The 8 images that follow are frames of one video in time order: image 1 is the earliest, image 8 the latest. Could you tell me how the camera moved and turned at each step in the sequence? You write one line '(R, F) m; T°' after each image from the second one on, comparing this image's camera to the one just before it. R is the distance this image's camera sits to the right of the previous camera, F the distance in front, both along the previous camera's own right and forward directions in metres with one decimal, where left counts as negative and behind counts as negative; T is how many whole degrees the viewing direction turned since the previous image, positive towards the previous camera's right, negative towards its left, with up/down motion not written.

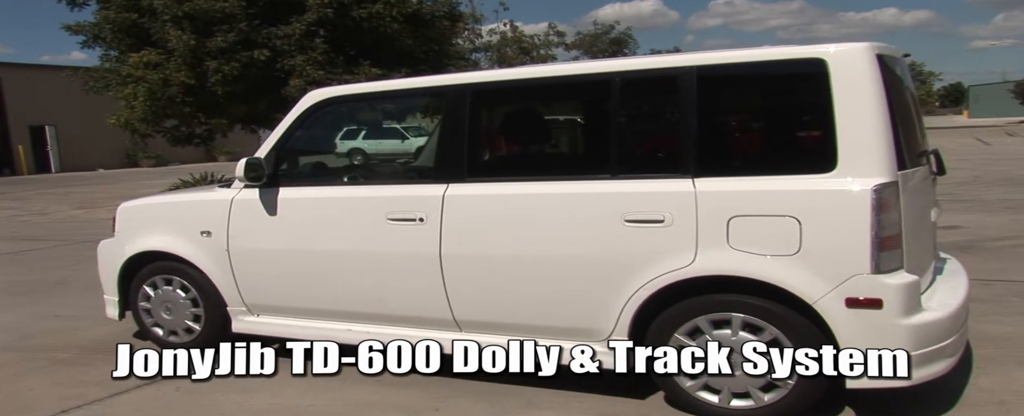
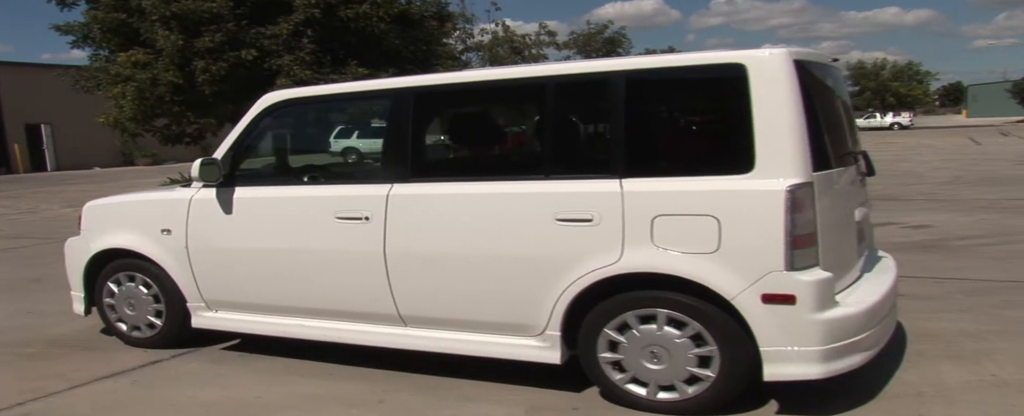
(+0.3, -0.1) m; 0°
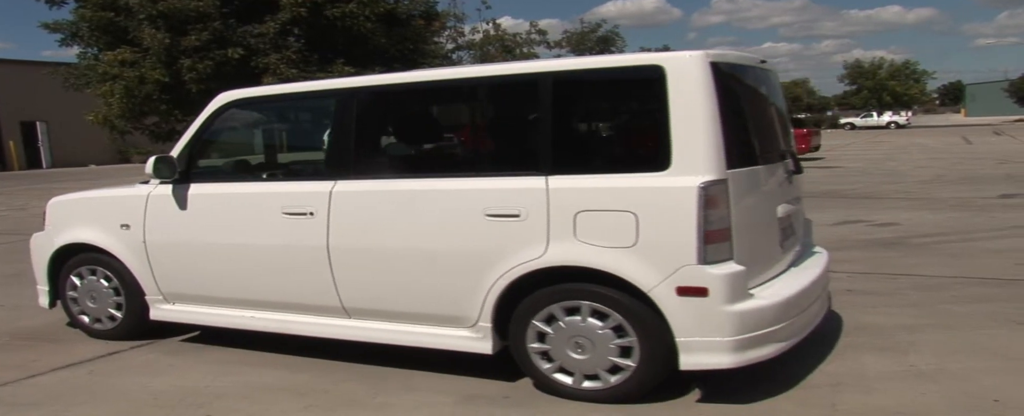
(+0.3, -0.1) m; 0°
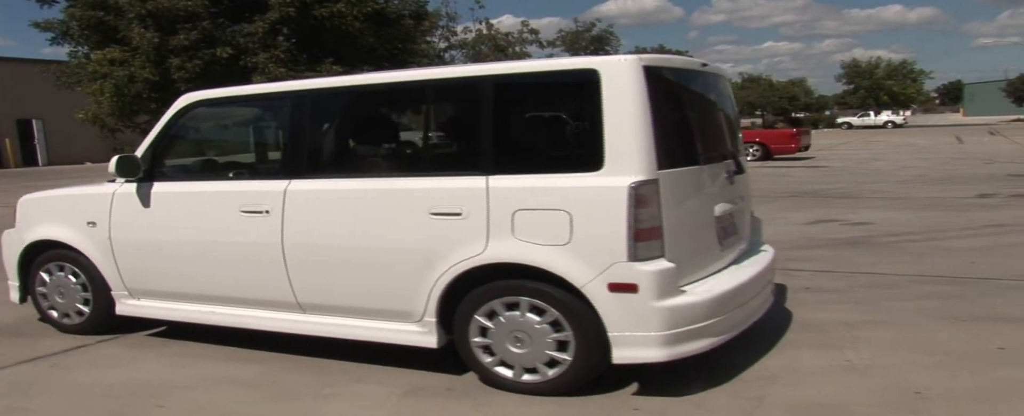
(+0.3, -0.1) m; 0°
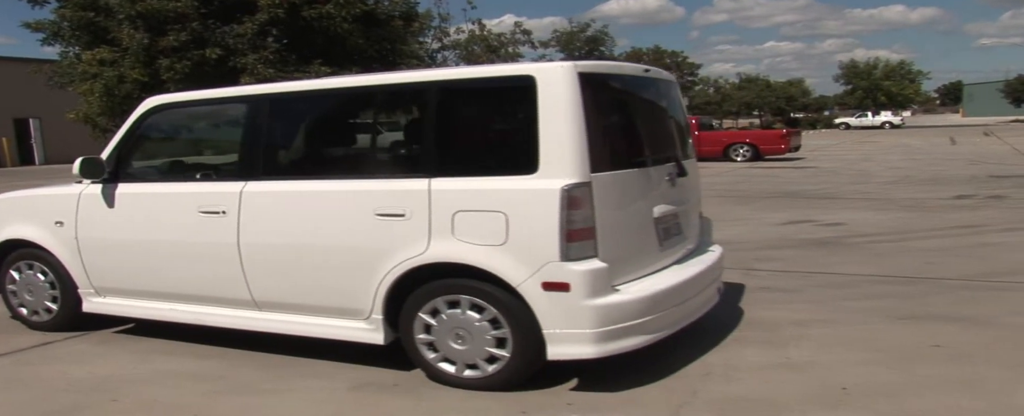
(+0.3, -0.1) m; 0°
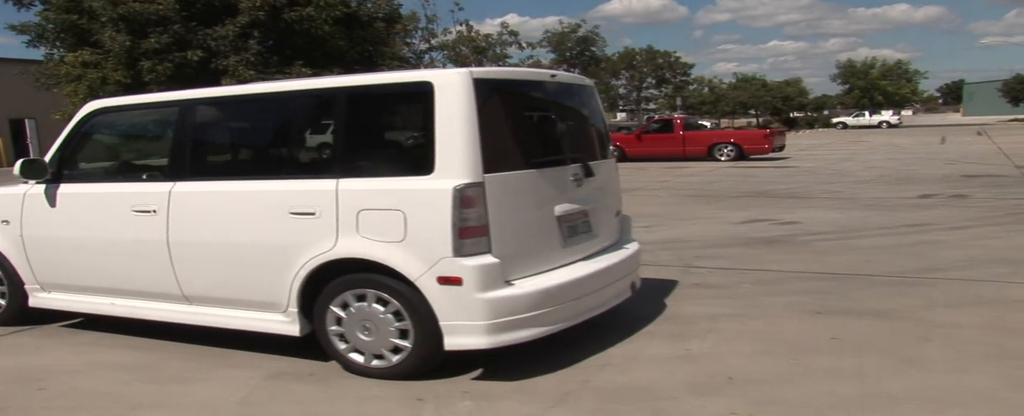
(+0.5, -0.2) m; 0°
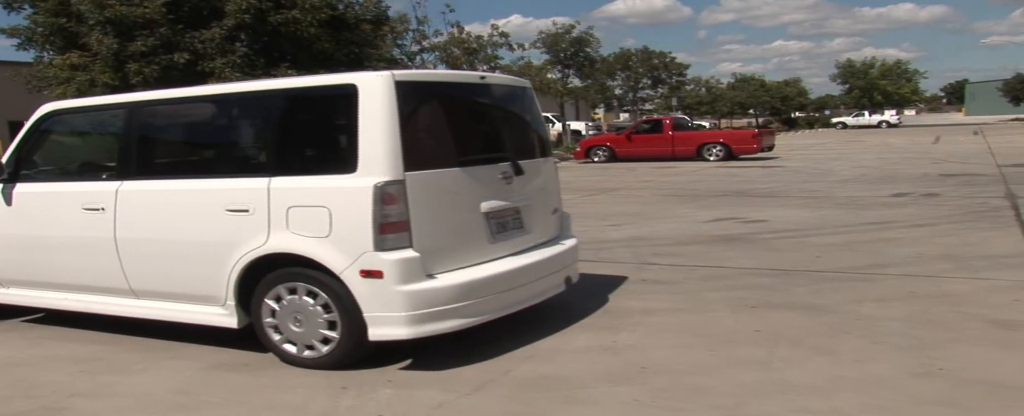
(+0.5, -0.2) m; 0°
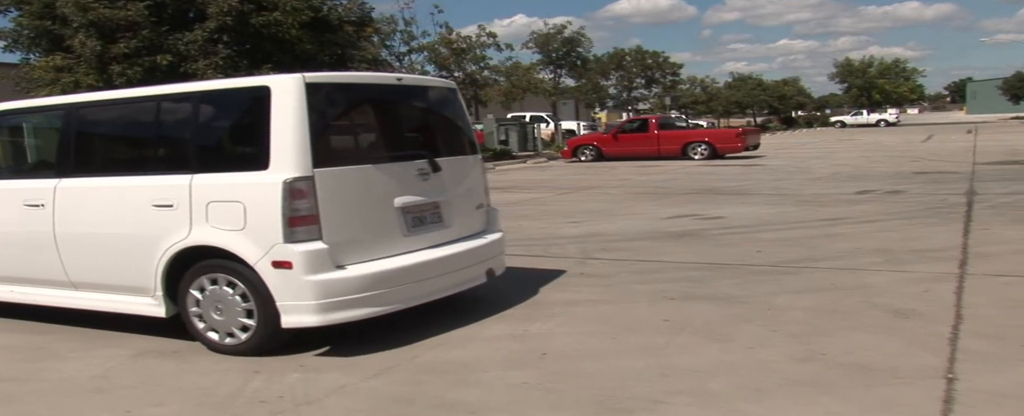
(+0.6, -0.2) m; 0°
